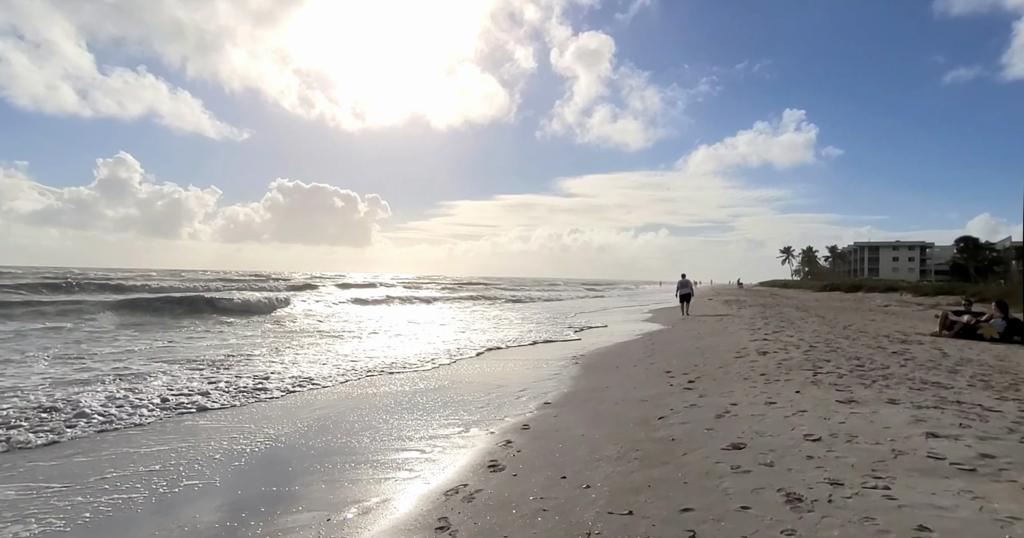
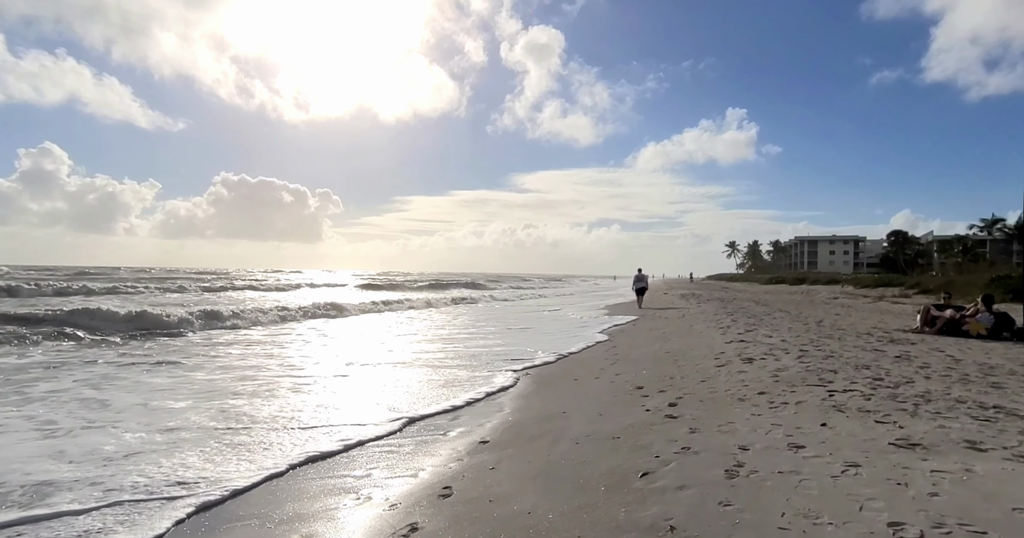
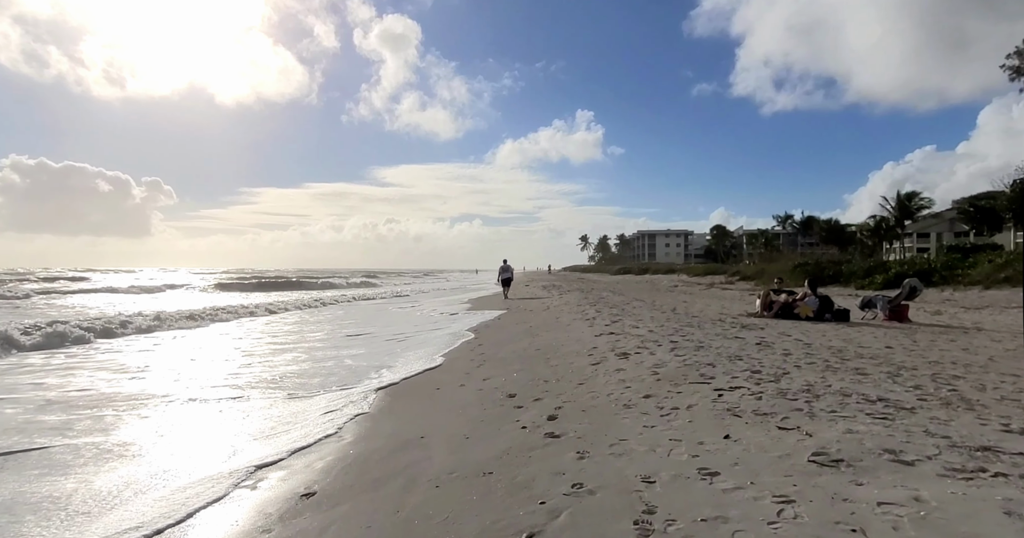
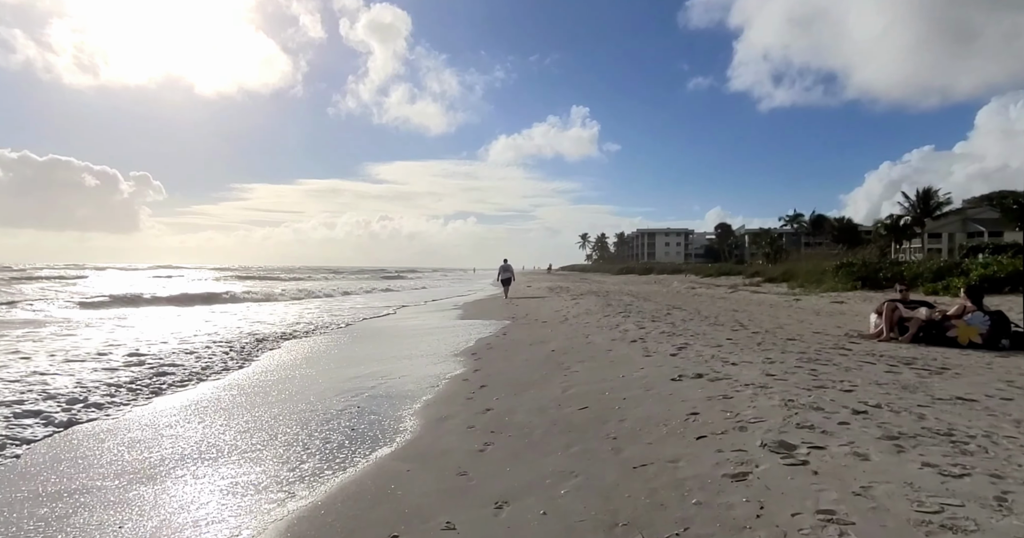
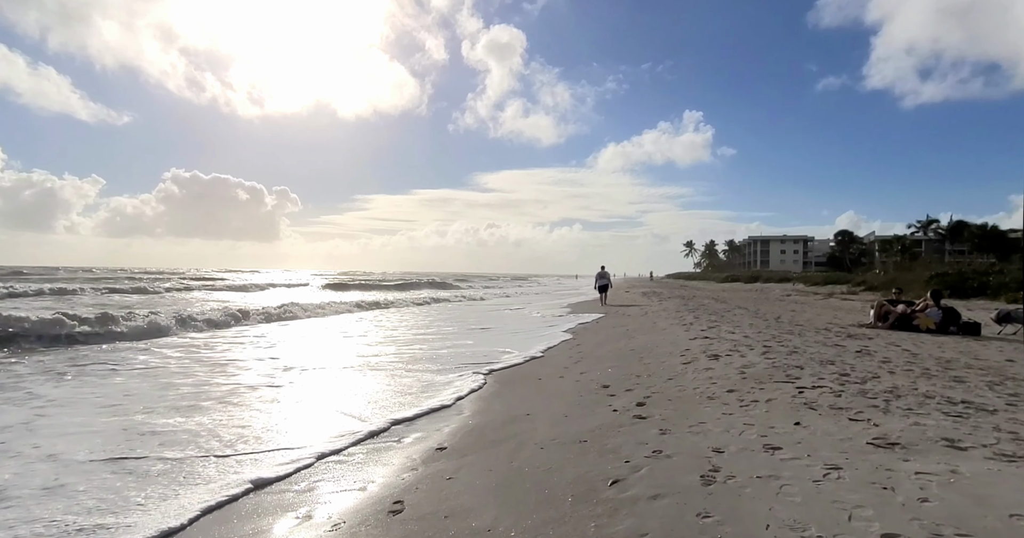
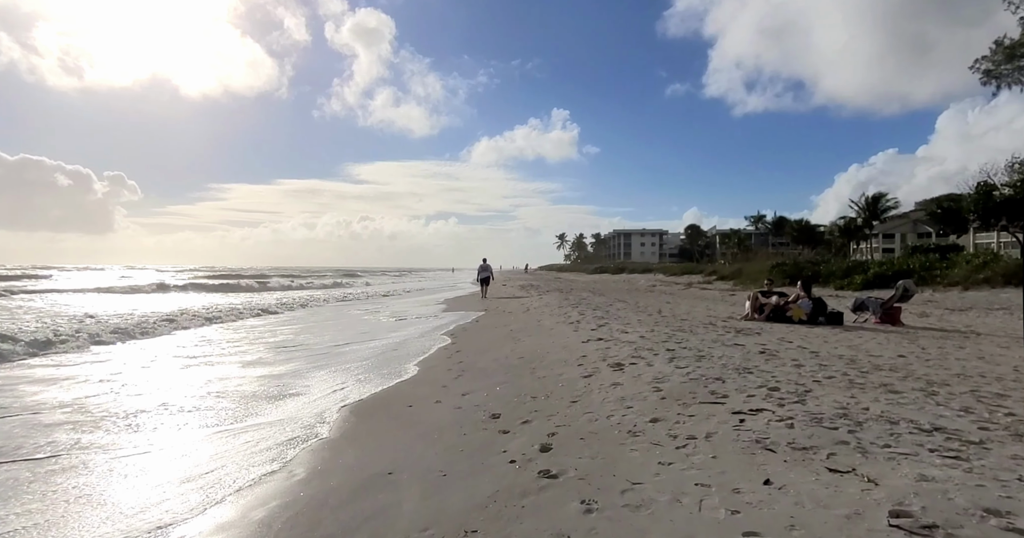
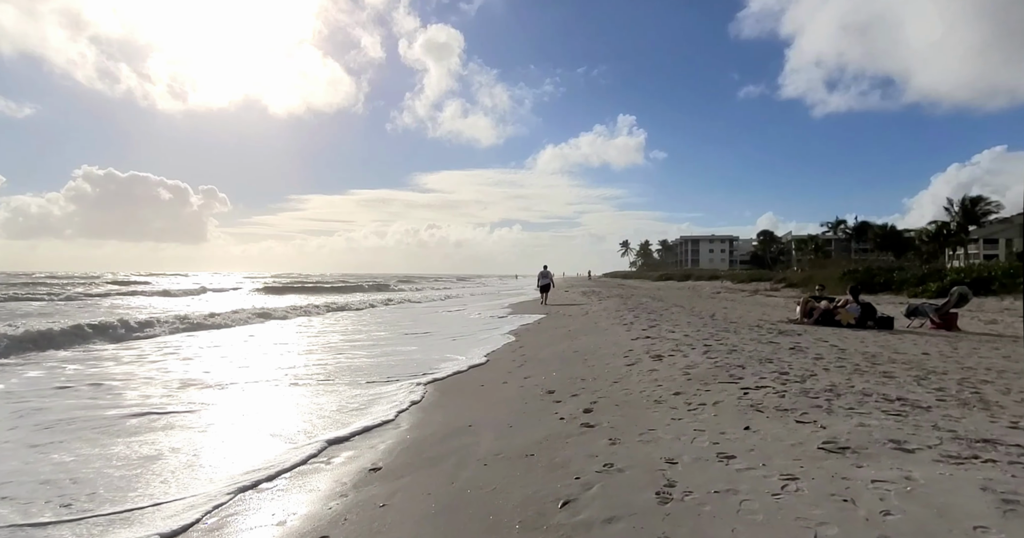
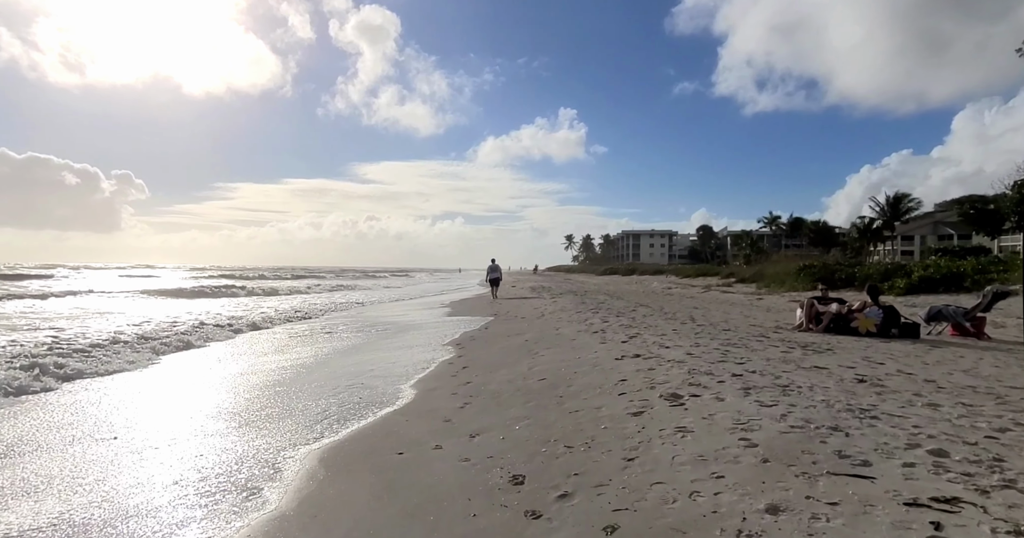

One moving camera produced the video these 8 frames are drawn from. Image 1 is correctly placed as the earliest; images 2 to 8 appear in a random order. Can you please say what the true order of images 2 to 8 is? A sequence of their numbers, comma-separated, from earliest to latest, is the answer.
2, 5, 7, 3, 6, 8, 4
